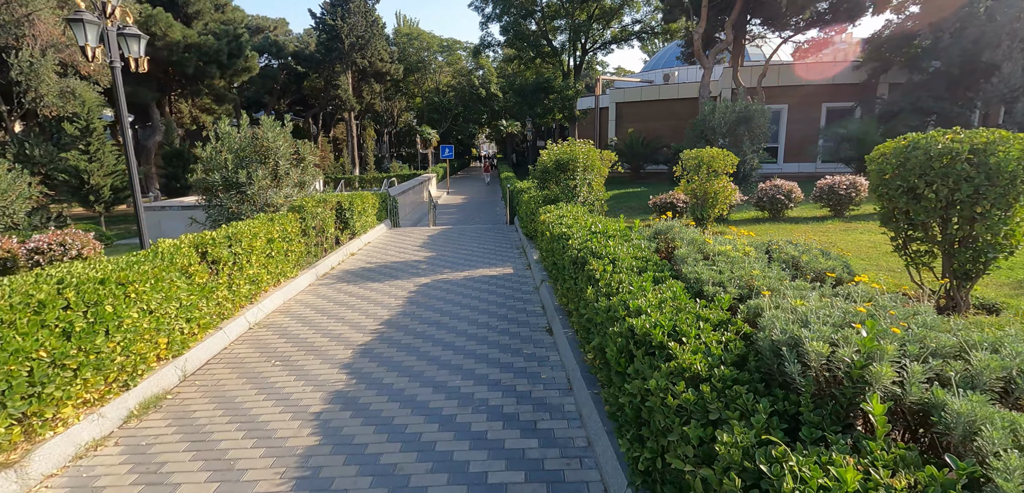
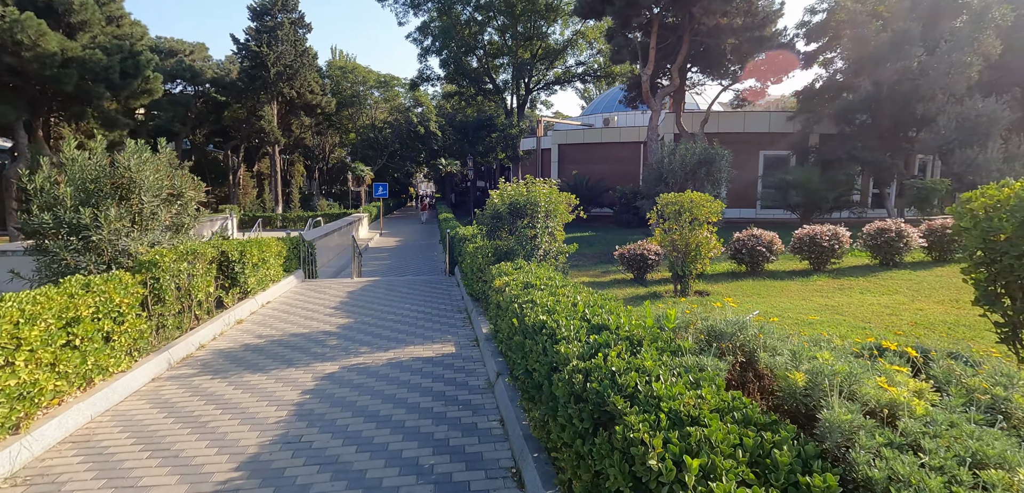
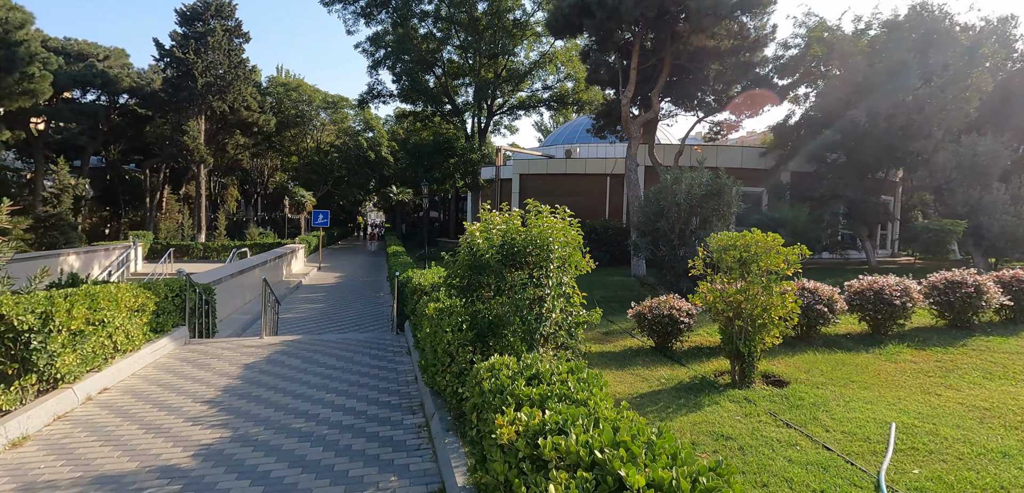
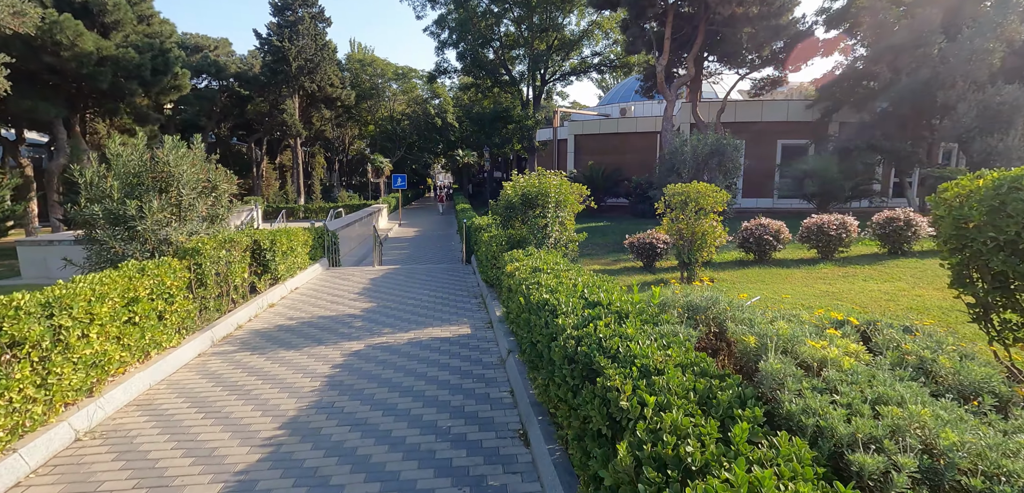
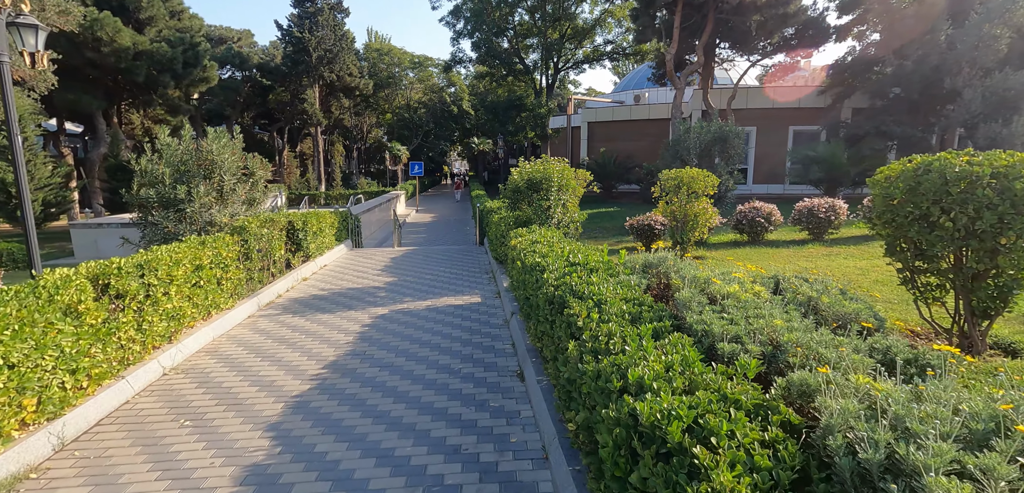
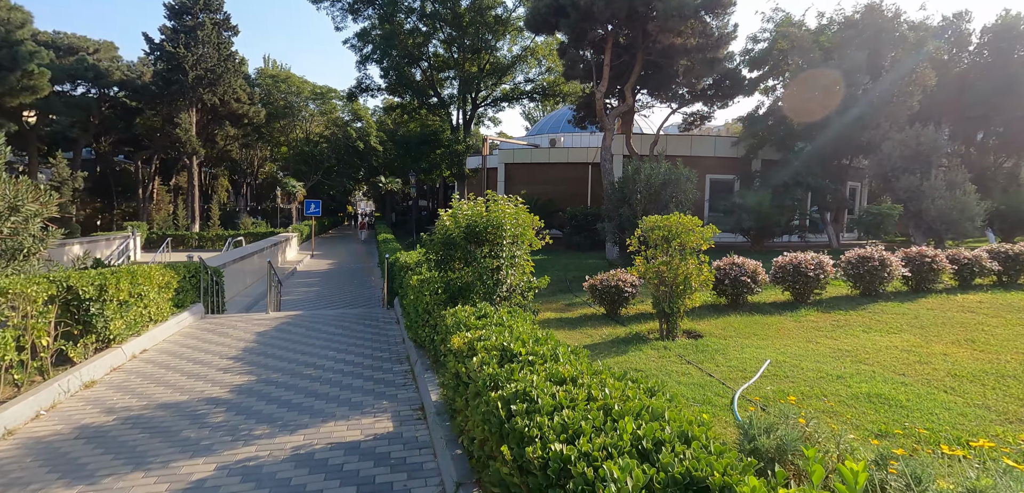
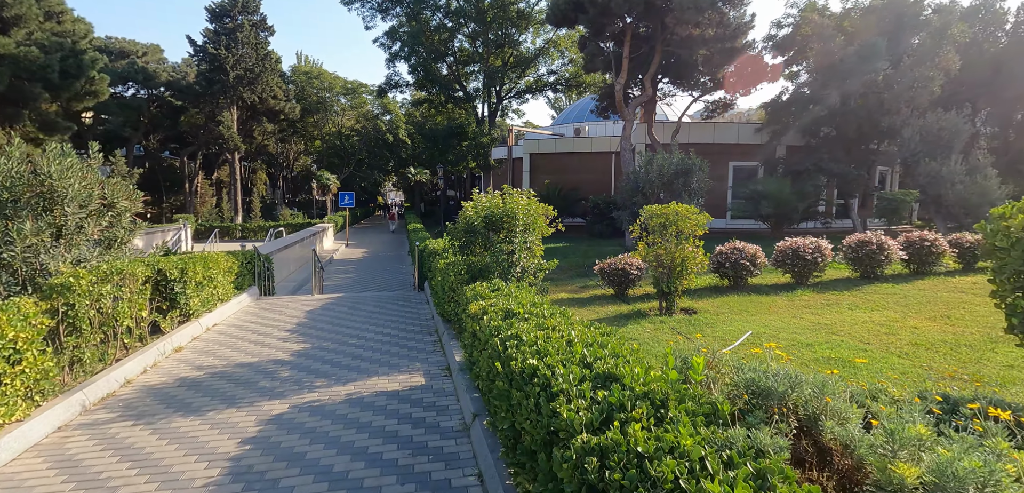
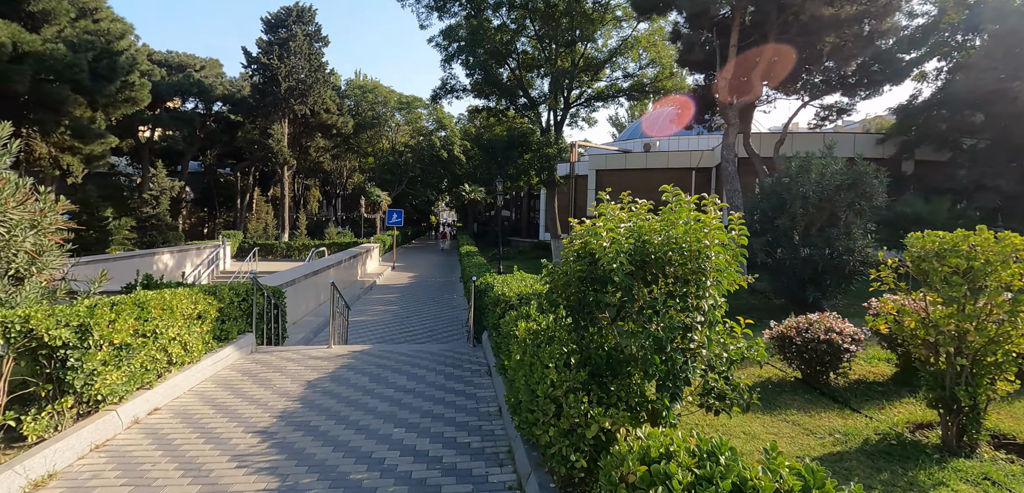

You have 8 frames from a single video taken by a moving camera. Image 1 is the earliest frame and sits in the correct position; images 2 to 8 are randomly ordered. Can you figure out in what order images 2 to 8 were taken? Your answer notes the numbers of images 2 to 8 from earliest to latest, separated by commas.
5, 4, 2, 7, 6, 3, 8
